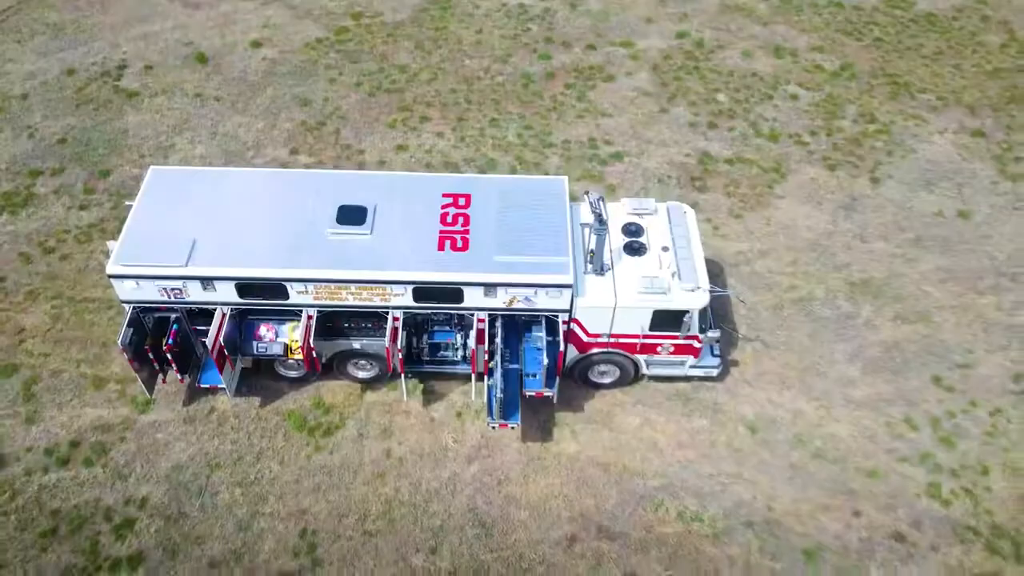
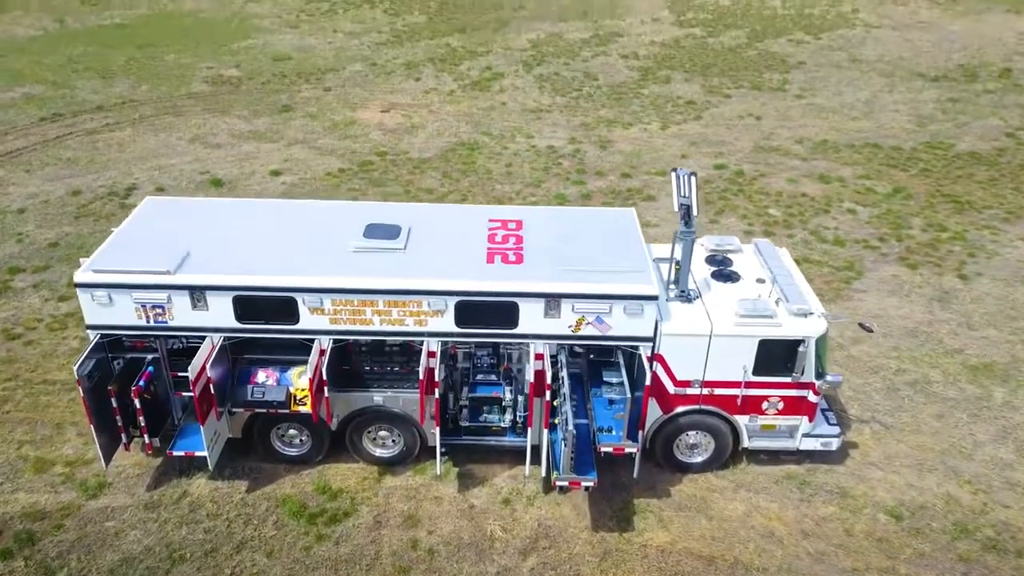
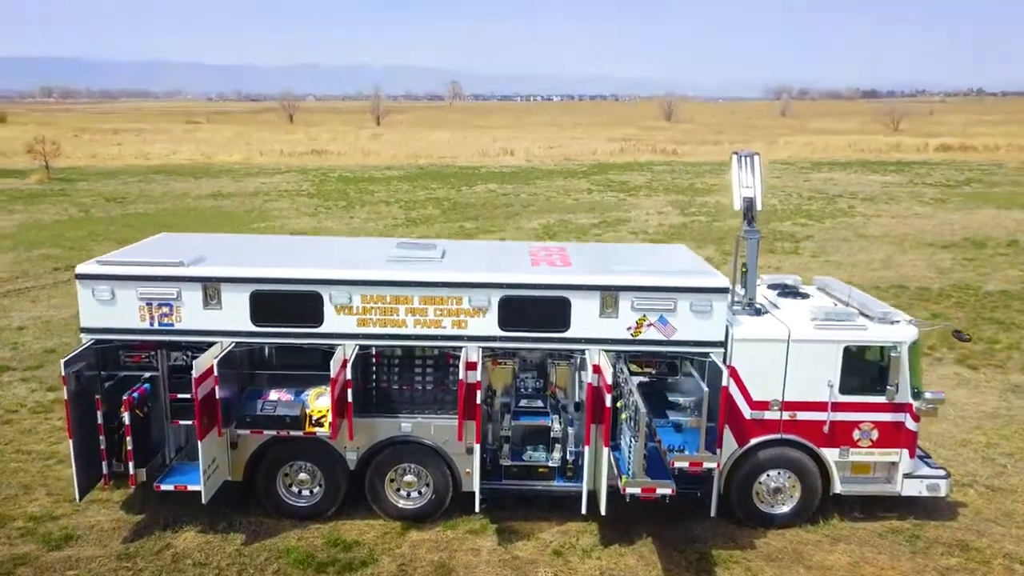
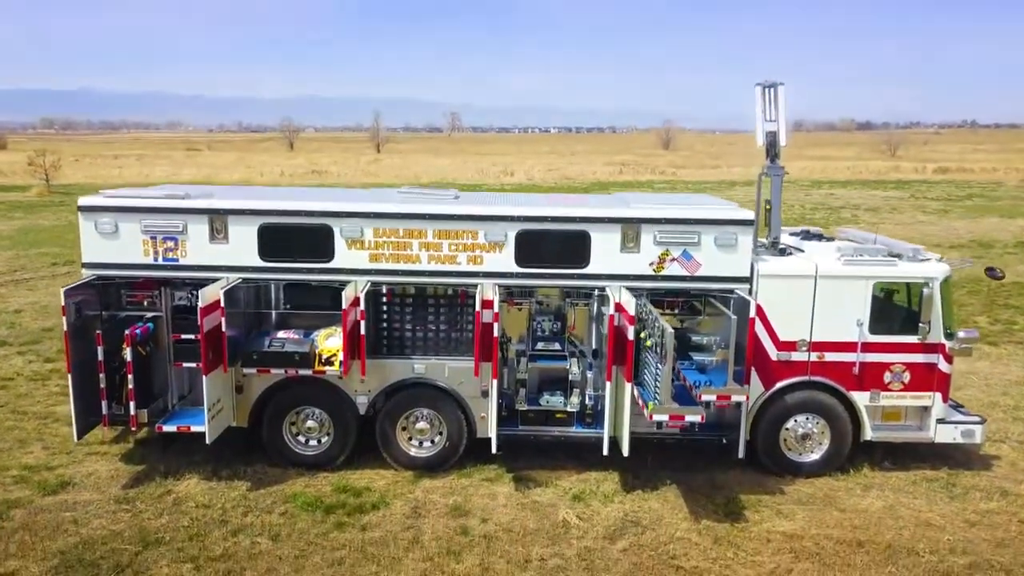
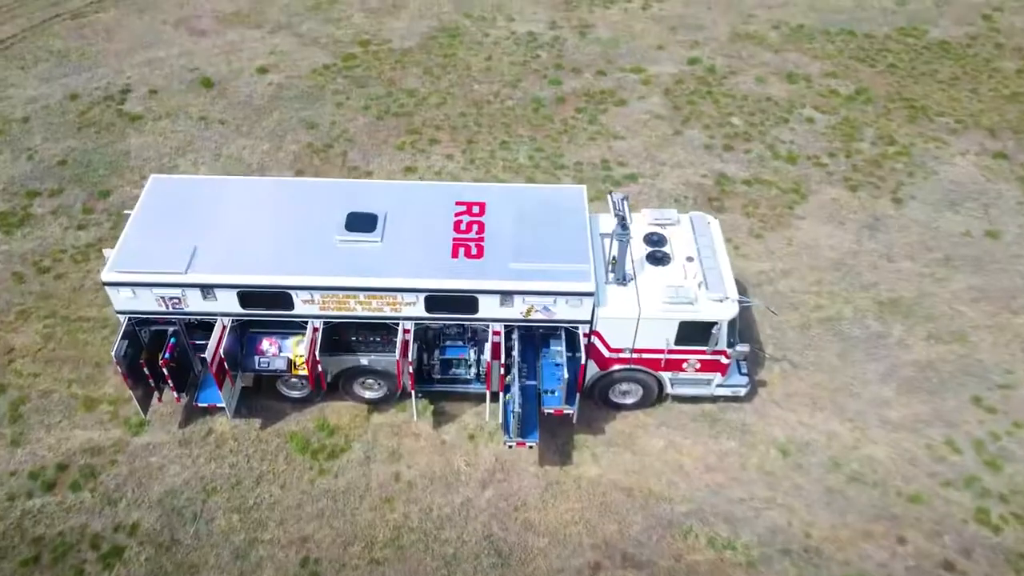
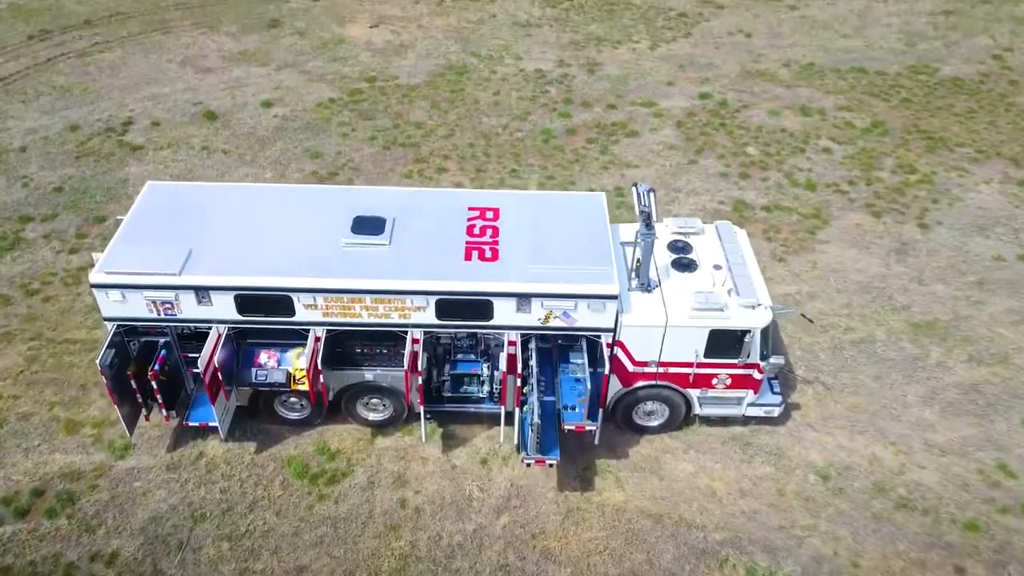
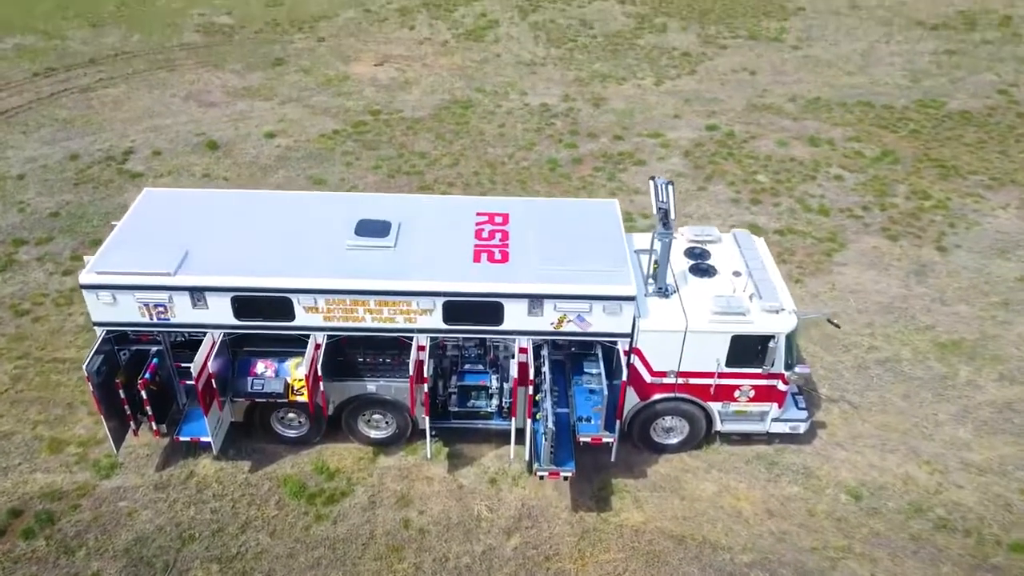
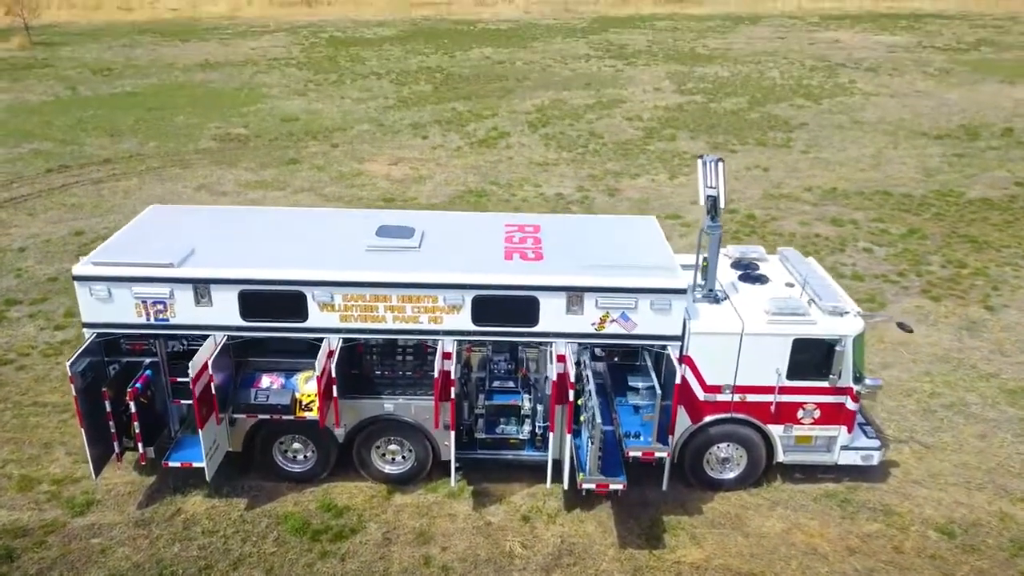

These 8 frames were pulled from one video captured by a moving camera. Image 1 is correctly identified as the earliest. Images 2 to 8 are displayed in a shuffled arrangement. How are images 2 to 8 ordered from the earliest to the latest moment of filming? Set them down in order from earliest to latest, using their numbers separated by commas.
5, 6, 7, 2, 8, 3, 4
